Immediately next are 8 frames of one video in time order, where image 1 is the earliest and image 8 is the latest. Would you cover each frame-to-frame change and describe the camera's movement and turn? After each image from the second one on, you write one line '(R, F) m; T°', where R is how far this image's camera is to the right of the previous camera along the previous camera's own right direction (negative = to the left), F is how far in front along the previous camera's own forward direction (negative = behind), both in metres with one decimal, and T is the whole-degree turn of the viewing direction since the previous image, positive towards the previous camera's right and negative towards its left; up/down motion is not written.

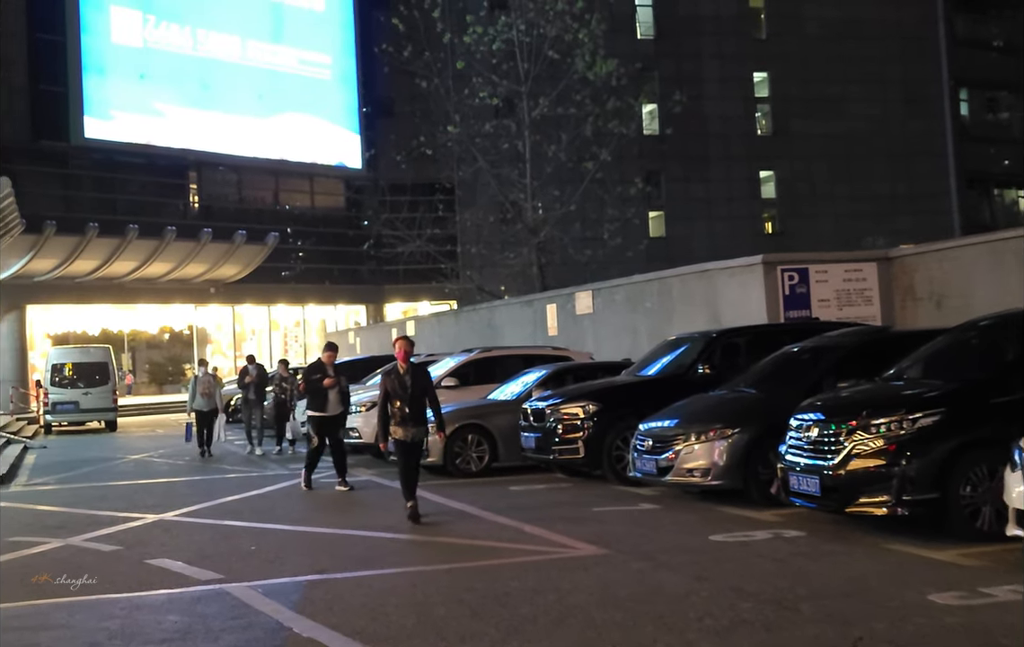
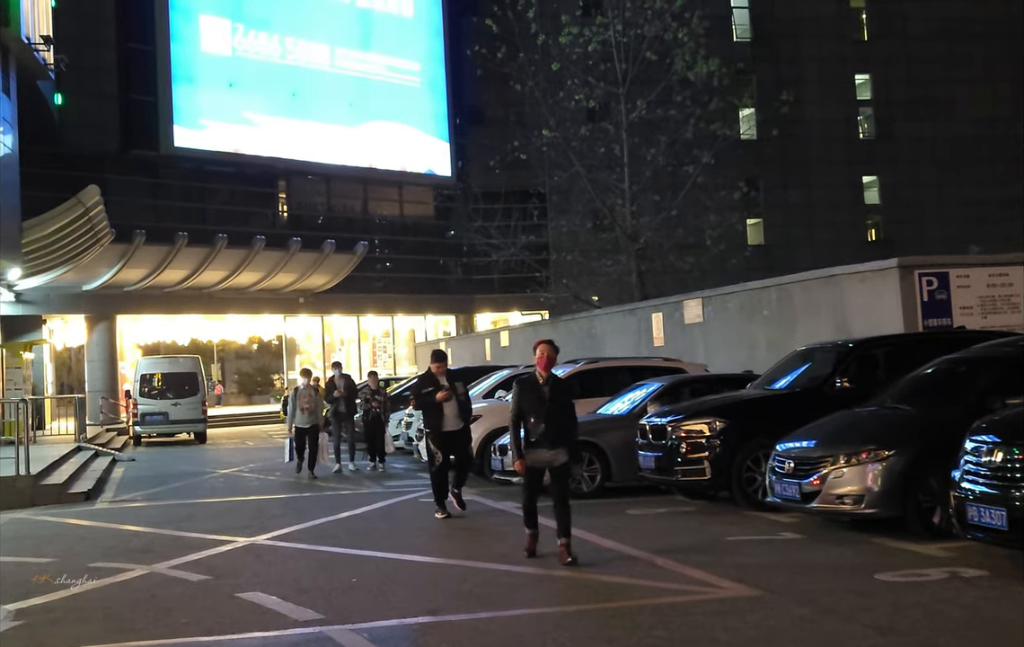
(-0.2, +0.8) m; -4°
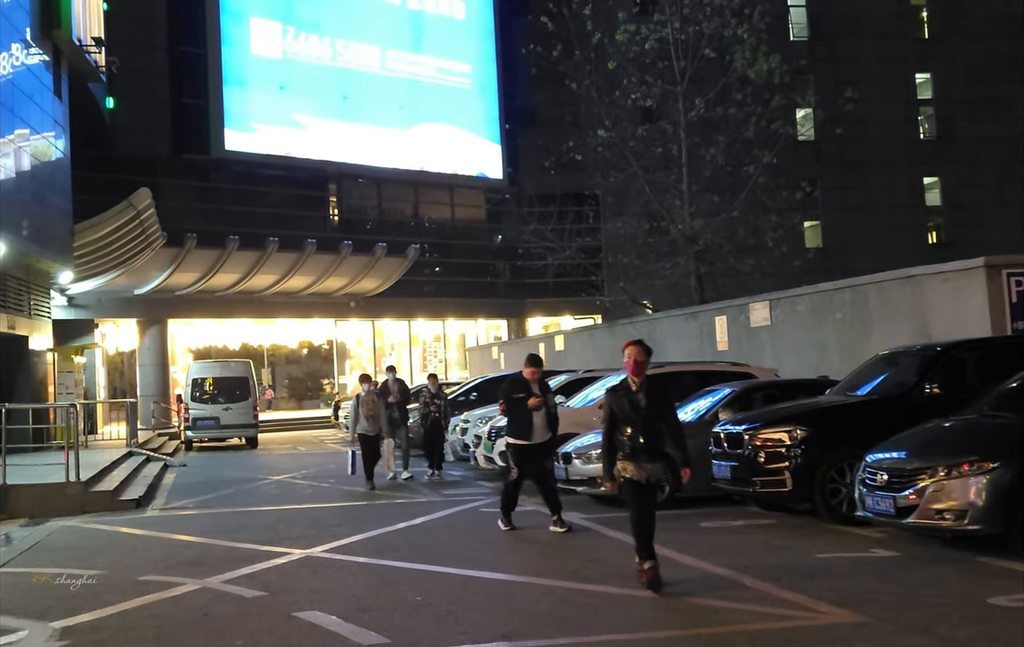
(-0.1, +0.4) m; -2°
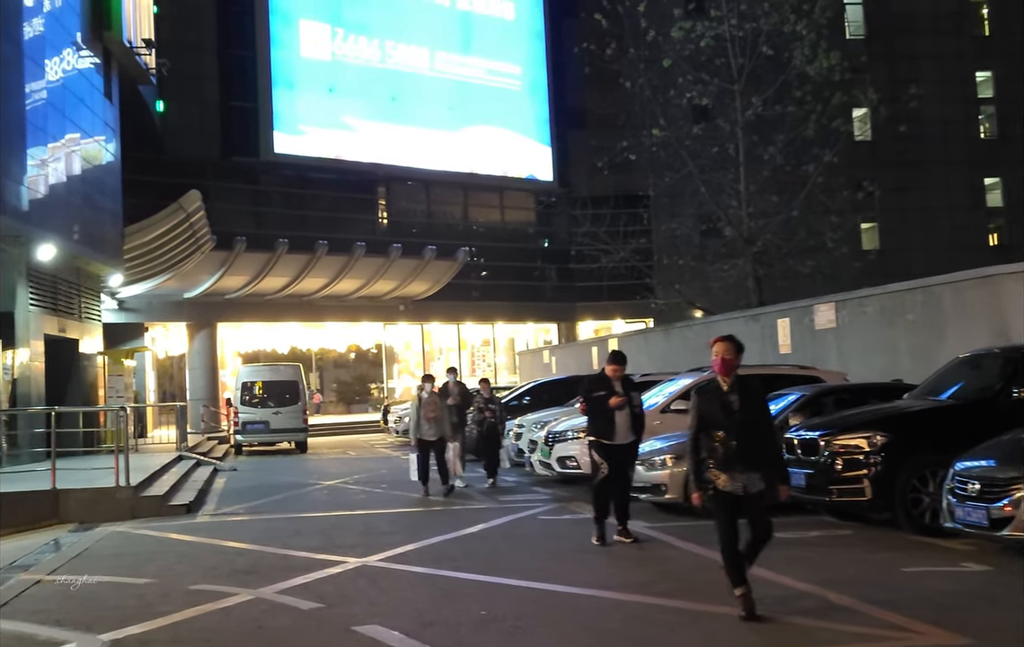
(-0.1, +0.3) m; -2°
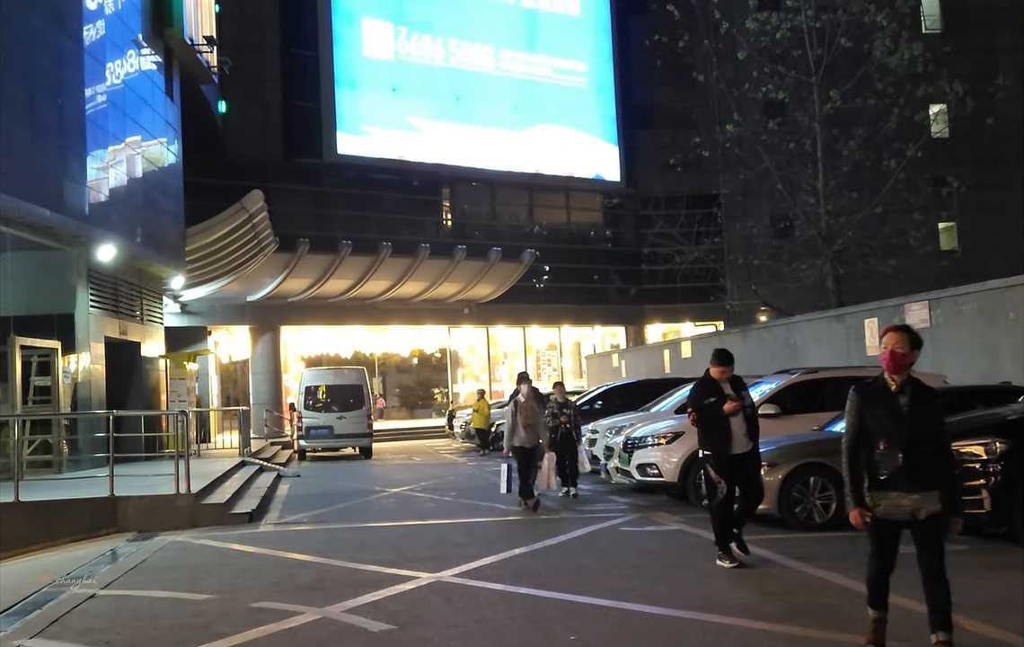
(-0.1, +0.6) m; -3°
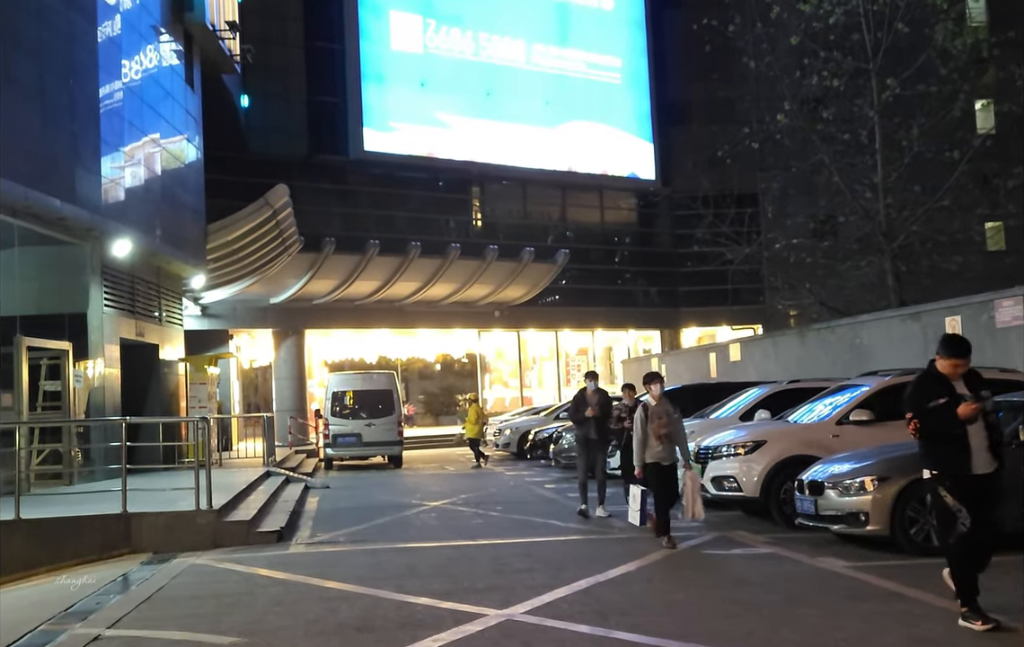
(-0.3, +1.2) m; -1°
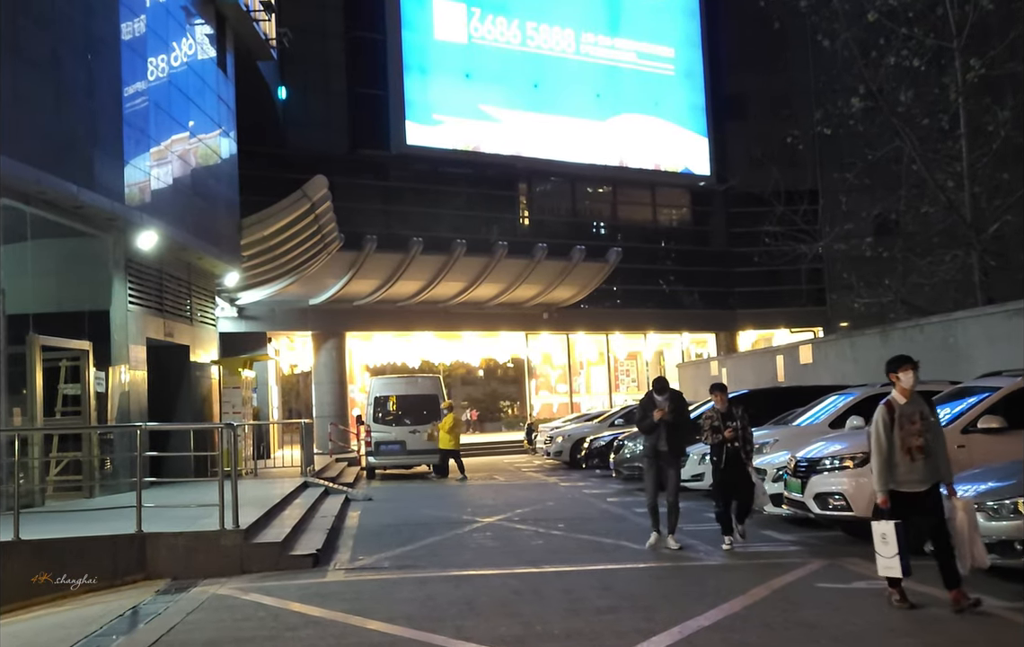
(-0.2, +1.3) m; -2°
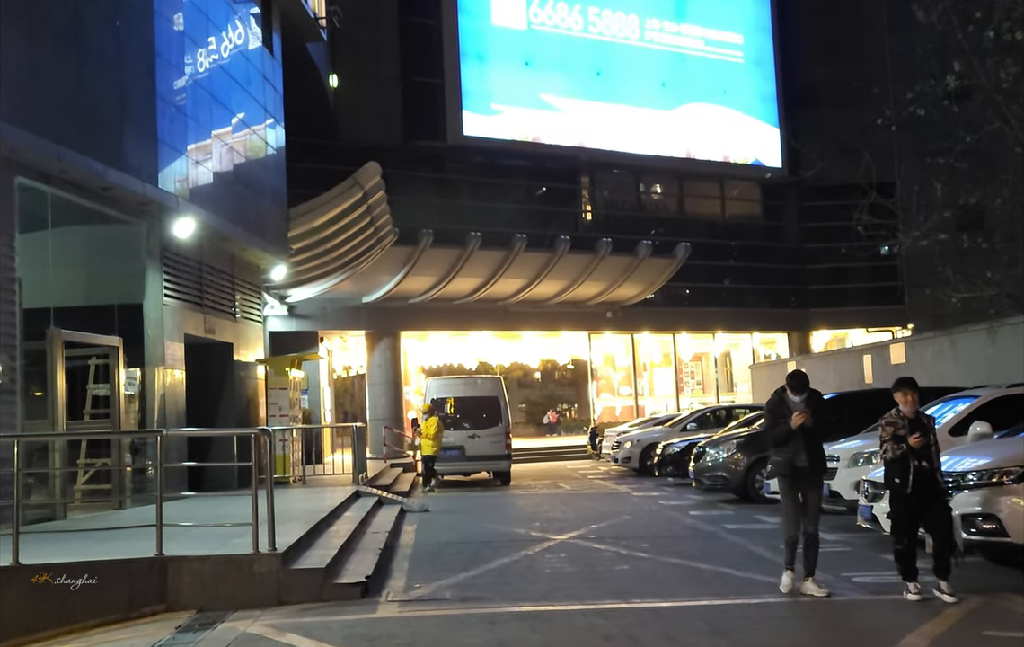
(-0.2, +1.3) m; -2°
